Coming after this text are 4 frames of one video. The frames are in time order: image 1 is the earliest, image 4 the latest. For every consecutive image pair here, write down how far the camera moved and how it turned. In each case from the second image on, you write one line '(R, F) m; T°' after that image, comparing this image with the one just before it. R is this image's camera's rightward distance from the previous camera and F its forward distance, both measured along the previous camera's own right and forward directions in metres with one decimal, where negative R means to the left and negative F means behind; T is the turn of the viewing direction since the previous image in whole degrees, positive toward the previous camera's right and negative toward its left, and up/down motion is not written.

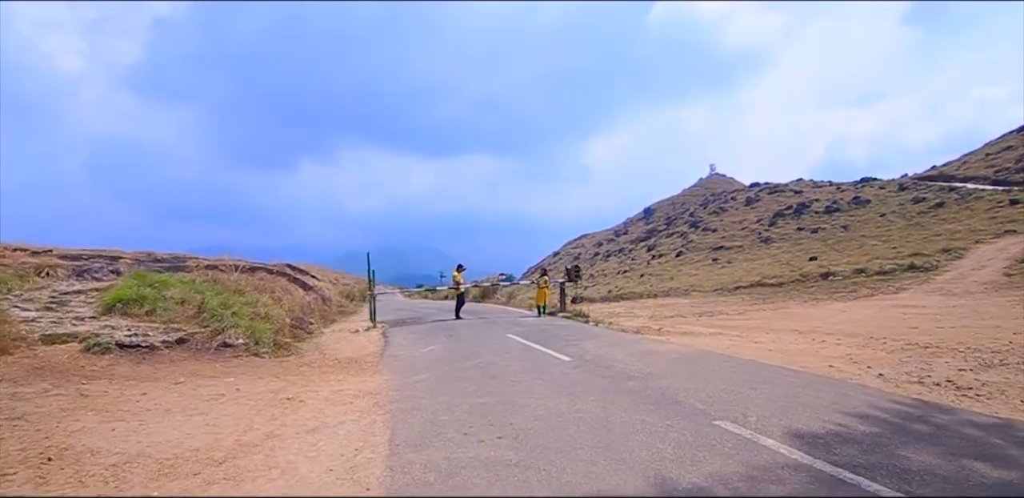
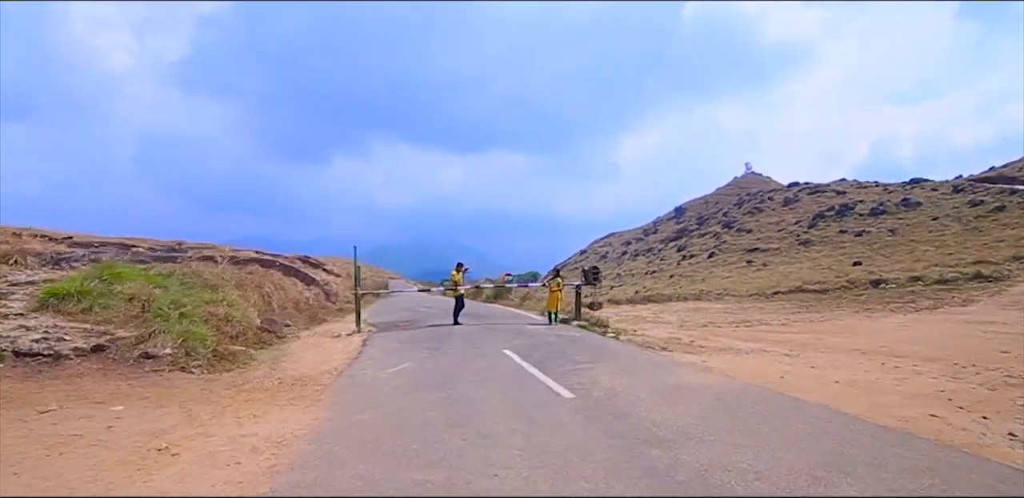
(+0.8, +2.9) m; -3°
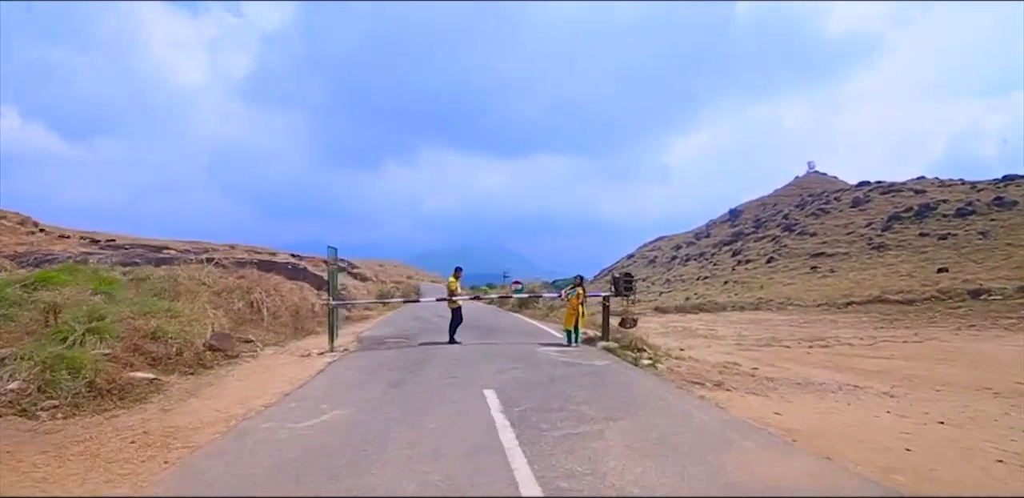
(+1.2, +3.7) m; -6°
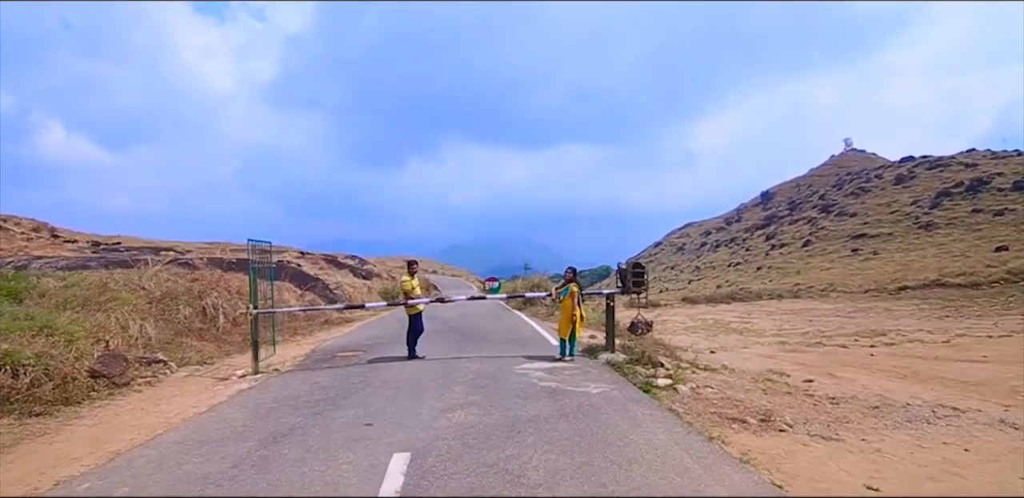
(+1.3, +3.4) m; -3°
